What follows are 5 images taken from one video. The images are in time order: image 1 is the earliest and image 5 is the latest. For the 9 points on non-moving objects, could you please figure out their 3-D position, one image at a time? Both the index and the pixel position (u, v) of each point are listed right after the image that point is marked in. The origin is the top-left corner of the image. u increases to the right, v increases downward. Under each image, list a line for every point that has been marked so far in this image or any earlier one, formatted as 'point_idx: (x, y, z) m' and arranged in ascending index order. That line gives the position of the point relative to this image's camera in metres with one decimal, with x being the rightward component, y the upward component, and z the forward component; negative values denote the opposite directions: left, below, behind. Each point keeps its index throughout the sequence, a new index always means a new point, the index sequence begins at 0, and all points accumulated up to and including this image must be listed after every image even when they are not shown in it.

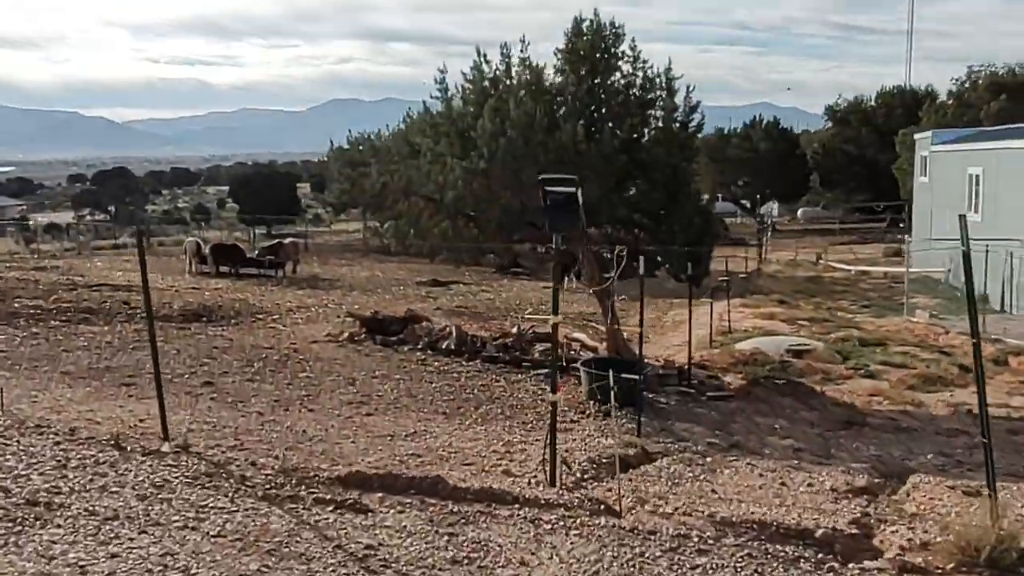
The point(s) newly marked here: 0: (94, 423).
0: (-3.5, -1.1, +8.1) m
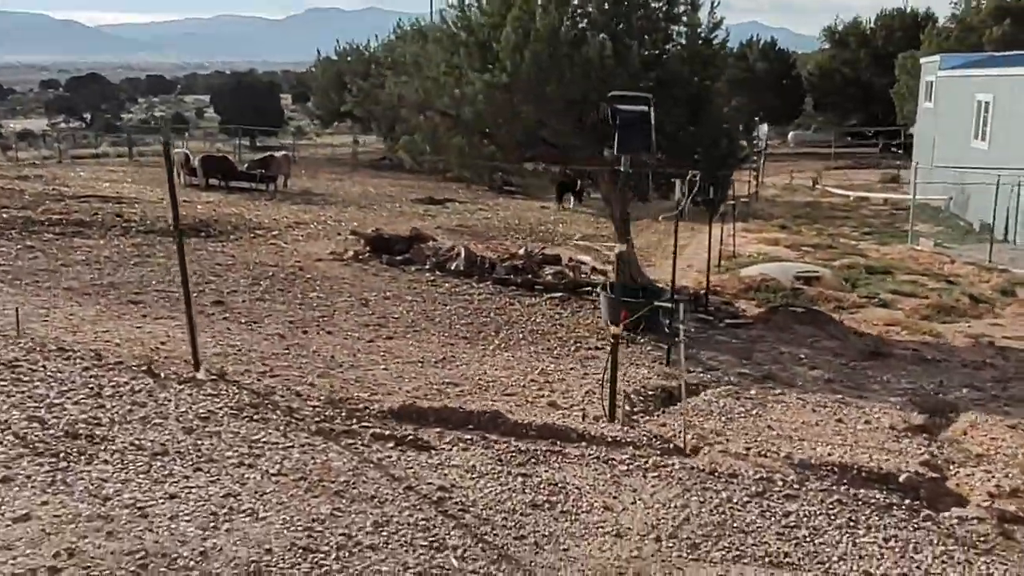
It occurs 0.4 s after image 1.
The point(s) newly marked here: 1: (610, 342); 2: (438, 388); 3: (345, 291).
0: (-3.1, -0.4, +7.7) m
1: (+1.1, -0.6, +11.1) m
2: (-0.6, -0.8, +7.6) m
3: (-2.3, 0.0, +13.1) m
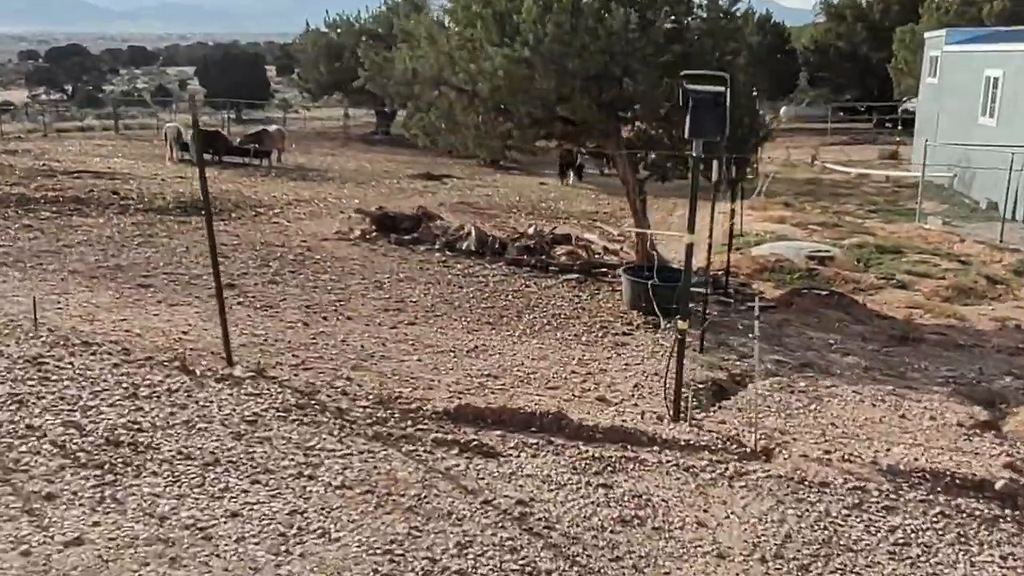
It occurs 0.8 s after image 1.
0: (-2.8, -0.4, +7.3) m
1: (+1.4, -0.4, +10.8) m
2: (-0.3, -0.7, +7.2) m
3: (-2.0, +0.2, +12.6) m
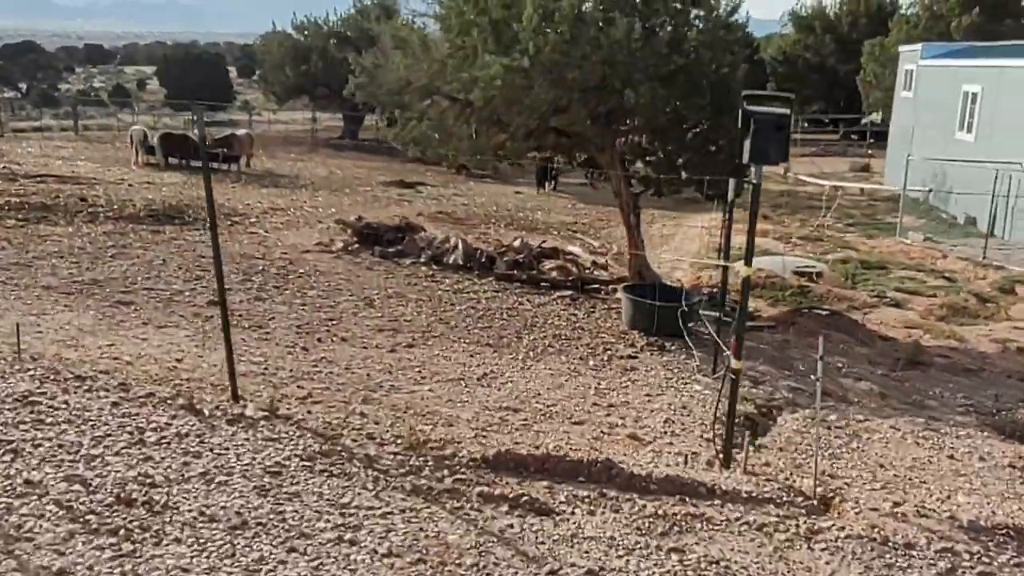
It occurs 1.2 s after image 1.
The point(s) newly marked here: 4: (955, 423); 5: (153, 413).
0: (-2.6, -0.5, +6.7) m
1: (+1.4, -0.7, +10.4) m
2: (-0.1, -0.9, +6.8) m
3: (-2.1, 0.0, +12.1) m
4: (+3.8, -1.1, +8.3) m
5: (-2.1, -0.7, +5.7) m
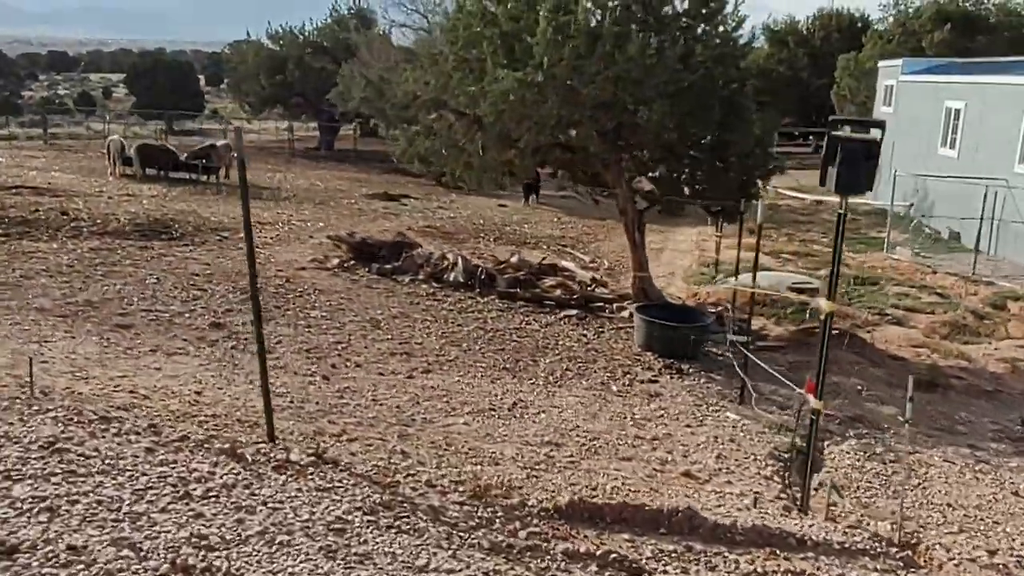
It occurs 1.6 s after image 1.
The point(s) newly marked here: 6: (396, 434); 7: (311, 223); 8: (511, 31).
0: (-2.3, -0.7, +6.3) m
1: (+1.6, -0.9, +10.1) m
2: (+0.2, -1.1, +6.4) m
3: (-2.0, -0.3, +11.7) m
4: (+4.0, -1.4, +8.0) m
5: (-1.8, -0.9, +5.3) m
6: (-0.8, -1.0, +6.4) m
7: (-3.8, +1.2, +18.4) m
8: (0.0, +3.0, +11.3) m
